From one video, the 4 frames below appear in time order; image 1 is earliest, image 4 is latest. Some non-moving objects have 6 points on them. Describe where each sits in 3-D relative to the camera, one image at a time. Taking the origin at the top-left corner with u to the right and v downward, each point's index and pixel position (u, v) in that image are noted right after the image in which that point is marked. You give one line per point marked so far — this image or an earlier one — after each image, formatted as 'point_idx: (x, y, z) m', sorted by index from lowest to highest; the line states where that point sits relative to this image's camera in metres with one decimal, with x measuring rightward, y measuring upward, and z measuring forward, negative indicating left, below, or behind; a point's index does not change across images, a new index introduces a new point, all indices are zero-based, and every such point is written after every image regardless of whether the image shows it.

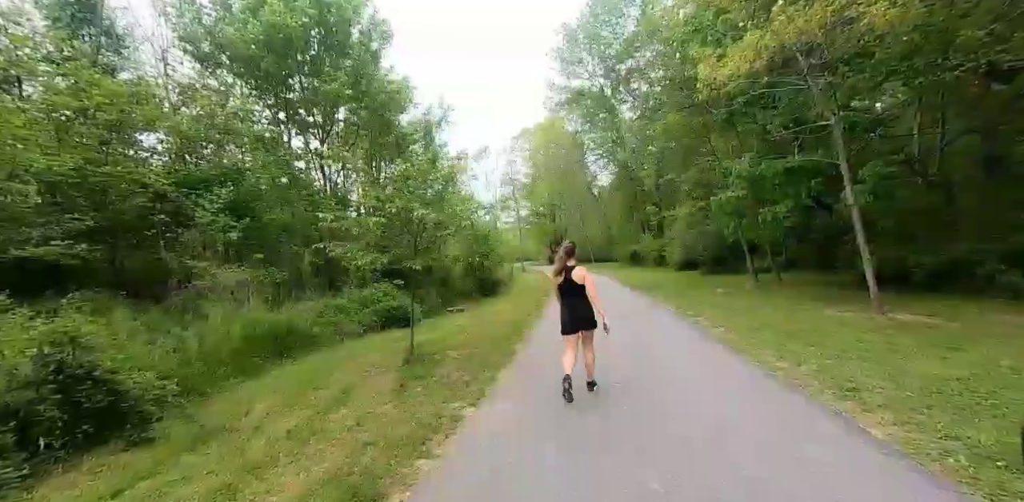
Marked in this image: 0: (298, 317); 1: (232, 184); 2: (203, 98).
0: (-4.1, -1.3, +8.2) m
1: (-7.1, +1.7, +10.5) m
2: (-7.9, +4.0, +10.7) m
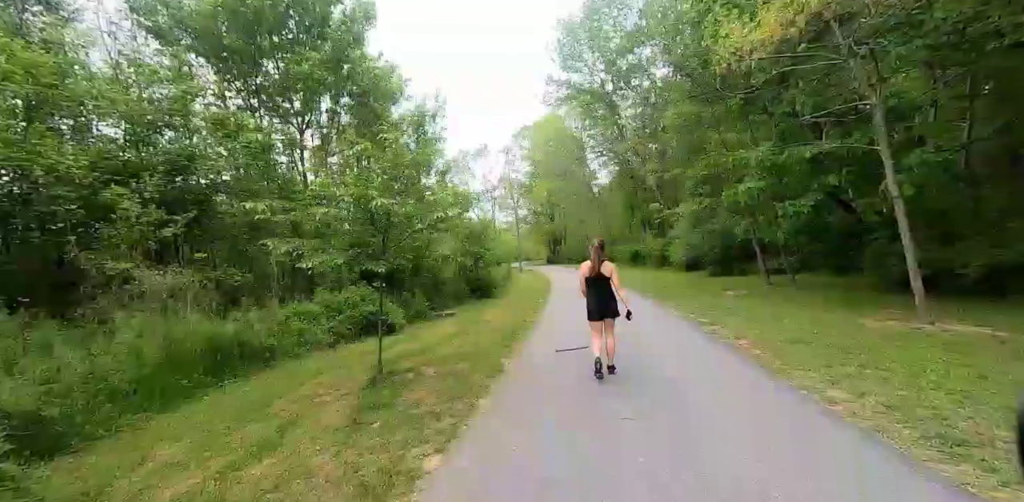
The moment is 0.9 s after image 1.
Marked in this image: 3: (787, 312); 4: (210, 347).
0: (-4.3, -1.3, +7.1) m
1: (-7.3, +1.7, +9.3) m
2: (-8.1, +4.0, +9.6) m
3: (+6.6, -1.5, +10.1) m
4: (-4.3, -1.3, +6.0) m
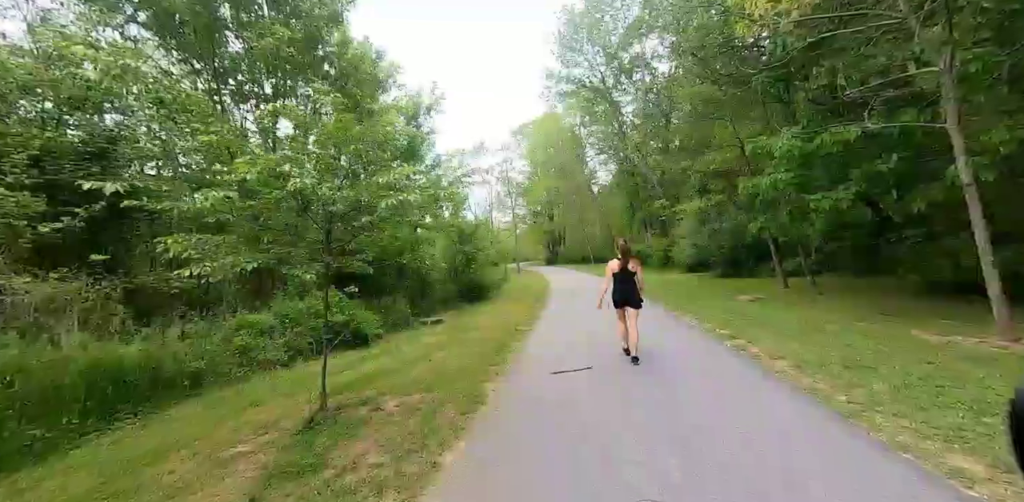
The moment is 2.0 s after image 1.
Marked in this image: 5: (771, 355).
0: (-4.5, -1.3, +5.7) m
1: (-7.5, +1.7, +7.9) m
2: (-8.3, +4.0, +8.2) m
3: (+6.3, -1.5, +8.7) m
4: (-4.5, -1.4, +4.6) m
5: (+3.9, -1.6, +6.4) m
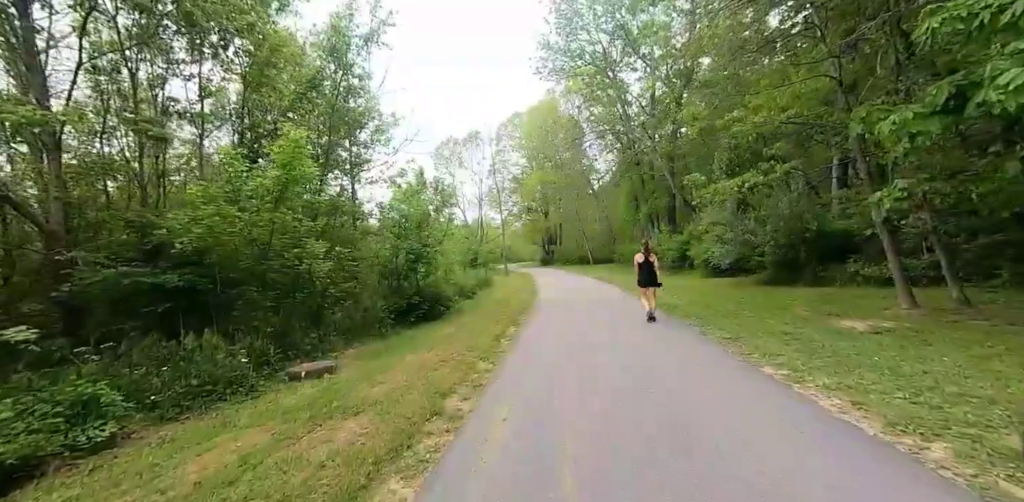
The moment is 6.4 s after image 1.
0: (-5.5, -1.2, -0.6) m
1: (-8.5, +1.8, +1.6) m
2: (-9.3, +4.1, +1.8) m
3: (+5.3, -1.4, +2.5) m
4: (-5.5, -1.3, -1.7) m
5: (+2.9, -1.5, +0.1) m
